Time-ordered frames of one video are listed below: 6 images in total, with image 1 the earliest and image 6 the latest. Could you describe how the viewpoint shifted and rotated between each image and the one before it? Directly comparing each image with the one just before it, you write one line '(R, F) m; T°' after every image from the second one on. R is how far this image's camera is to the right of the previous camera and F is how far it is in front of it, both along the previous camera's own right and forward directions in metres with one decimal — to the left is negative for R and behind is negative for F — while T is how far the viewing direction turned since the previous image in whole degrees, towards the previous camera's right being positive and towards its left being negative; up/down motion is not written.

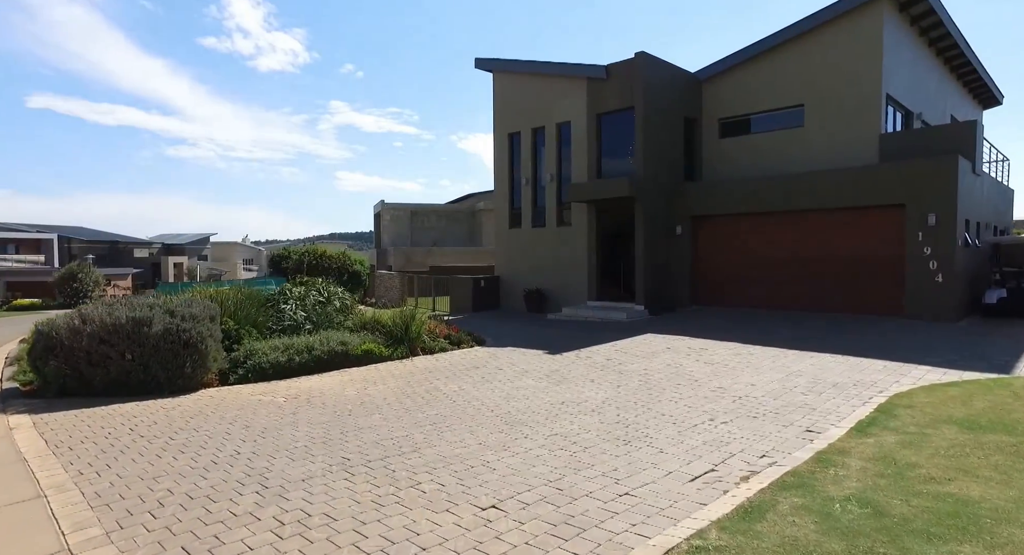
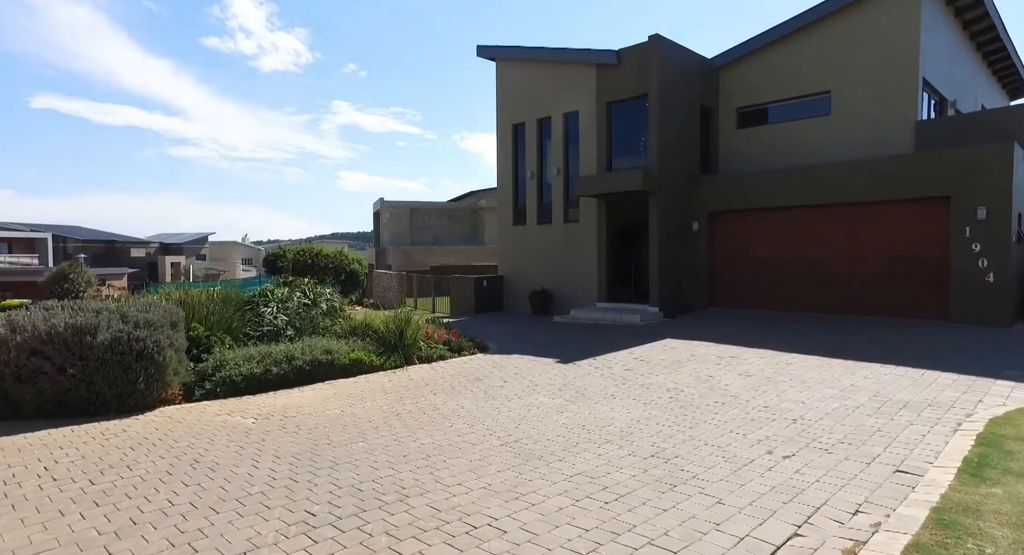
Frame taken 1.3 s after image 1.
(-0.1, +1.1) m; 0°
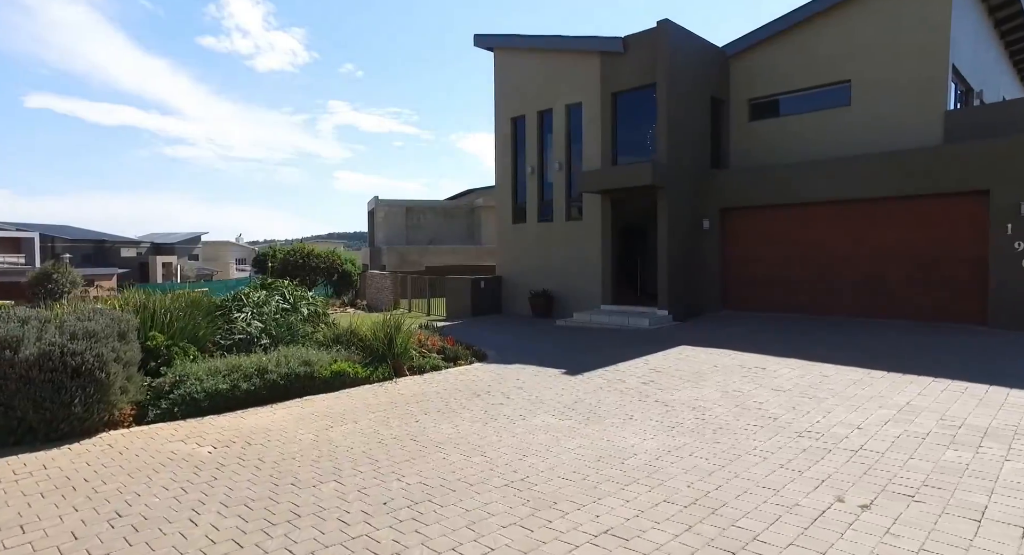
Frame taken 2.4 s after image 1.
(-0.1, +1.0) m; 0°
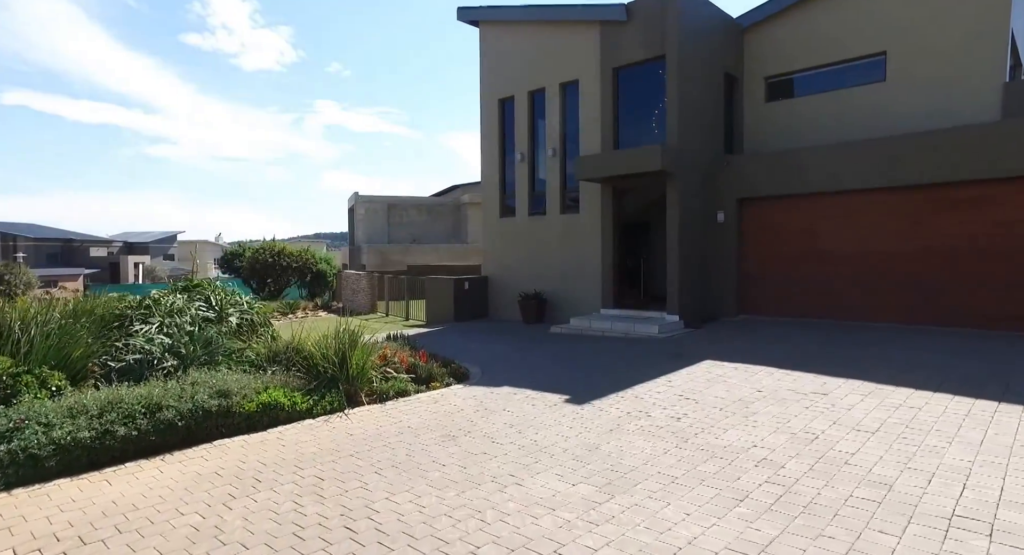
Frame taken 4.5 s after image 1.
(0.0, +1.9) m; +1°
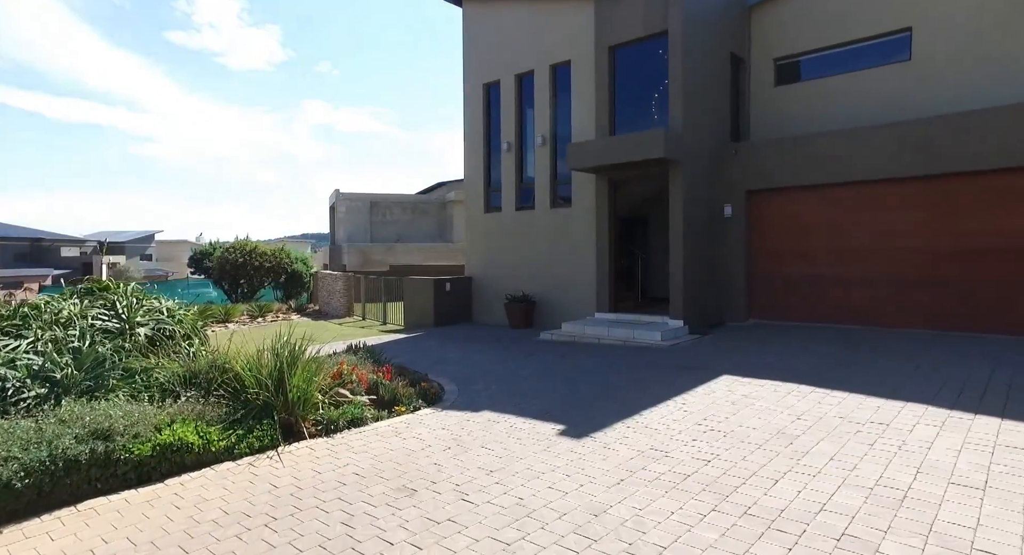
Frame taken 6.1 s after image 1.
(+0.1, +1.4) m; +1°
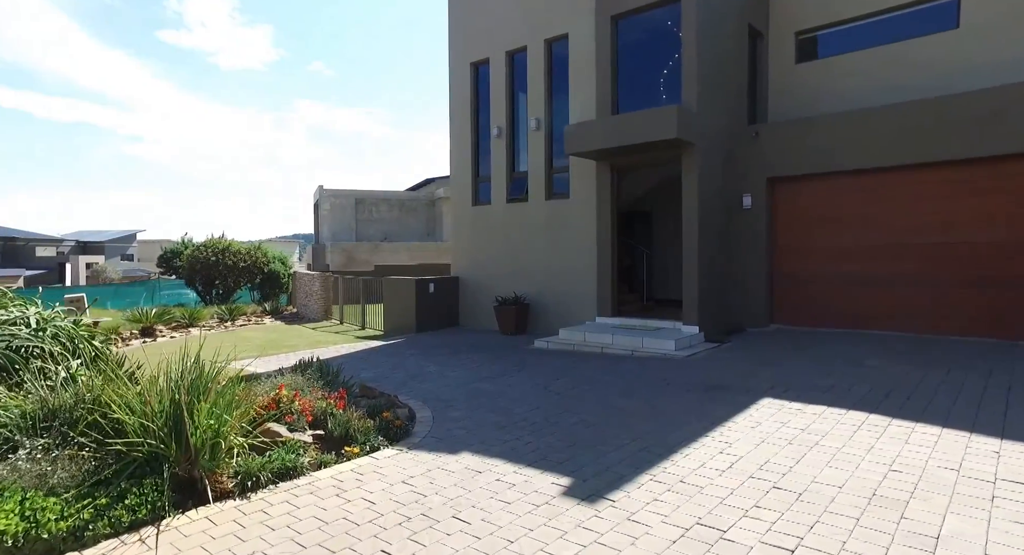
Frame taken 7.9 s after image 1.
(0.0, +1.5) m; +1°
